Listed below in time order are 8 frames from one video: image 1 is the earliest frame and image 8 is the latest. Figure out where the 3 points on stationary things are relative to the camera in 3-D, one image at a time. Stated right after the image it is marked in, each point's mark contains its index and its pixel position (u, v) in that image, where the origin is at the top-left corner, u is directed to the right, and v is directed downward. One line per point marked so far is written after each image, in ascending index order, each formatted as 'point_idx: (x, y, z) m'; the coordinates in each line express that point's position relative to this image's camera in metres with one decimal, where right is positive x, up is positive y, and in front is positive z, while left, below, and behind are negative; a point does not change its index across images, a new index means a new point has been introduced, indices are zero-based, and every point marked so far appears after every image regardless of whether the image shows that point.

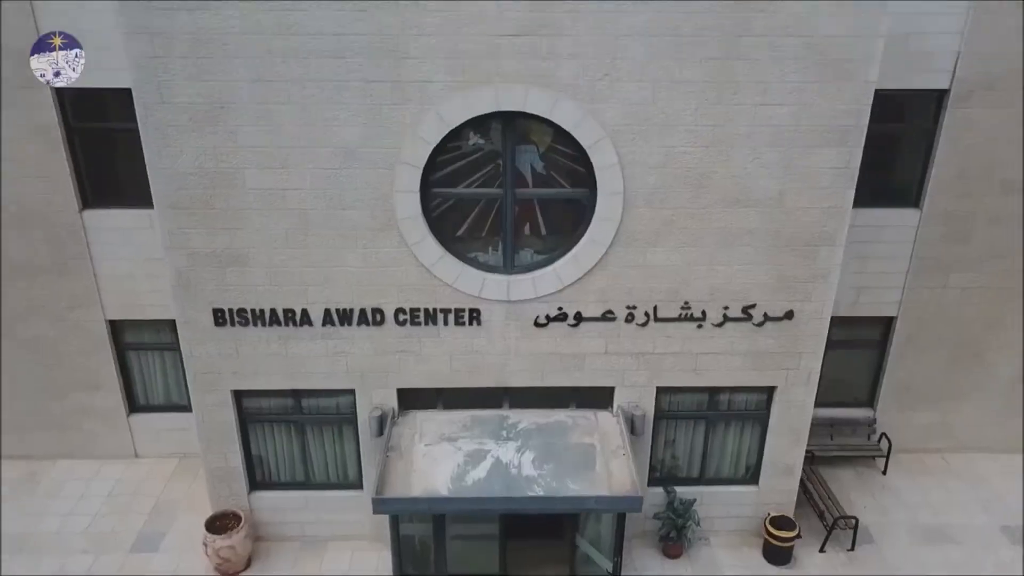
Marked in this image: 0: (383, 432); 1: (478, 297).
0: (-1.1, -1.5, +7.5) m
1: (-0.3, -0.1, +7.0) m
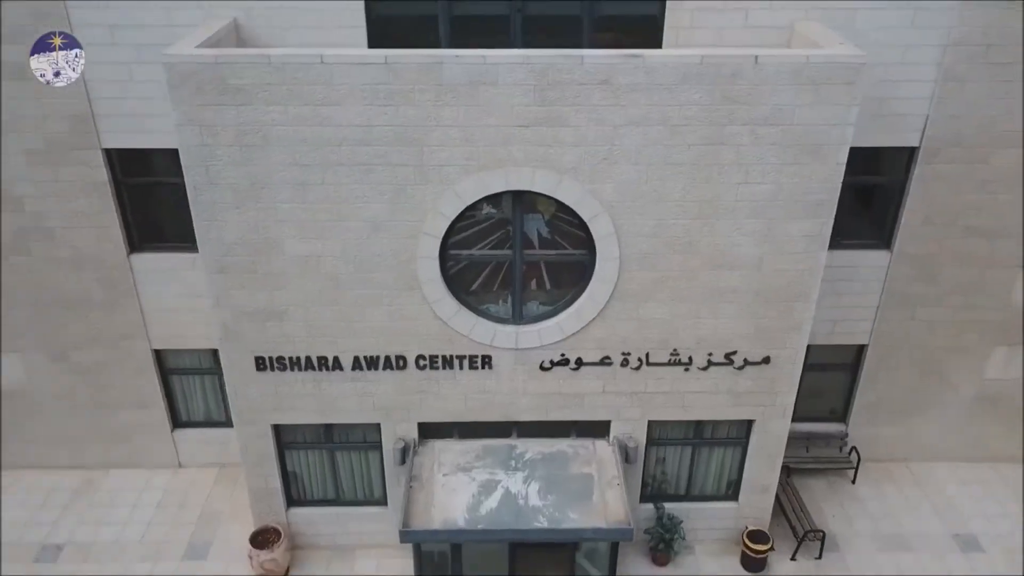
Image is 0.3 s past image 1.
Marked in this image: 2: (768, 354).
0: (-1.0, -1.9, +8.5) m
1: (-0.2, -0.6, +7.9) m
2: (+2.5, -0.6, +8.0) m
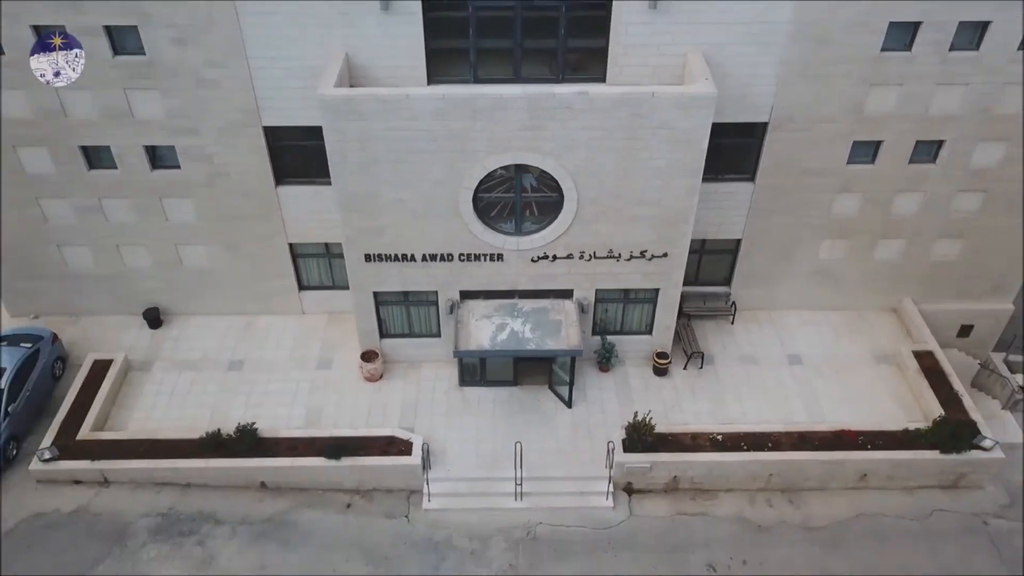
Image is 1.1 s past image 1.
0: (-1.0, -0.5, +14.2) m
1: (-0.2, +0.7, +13.4) m
2: (+2.5, +0.6, +13.4) m
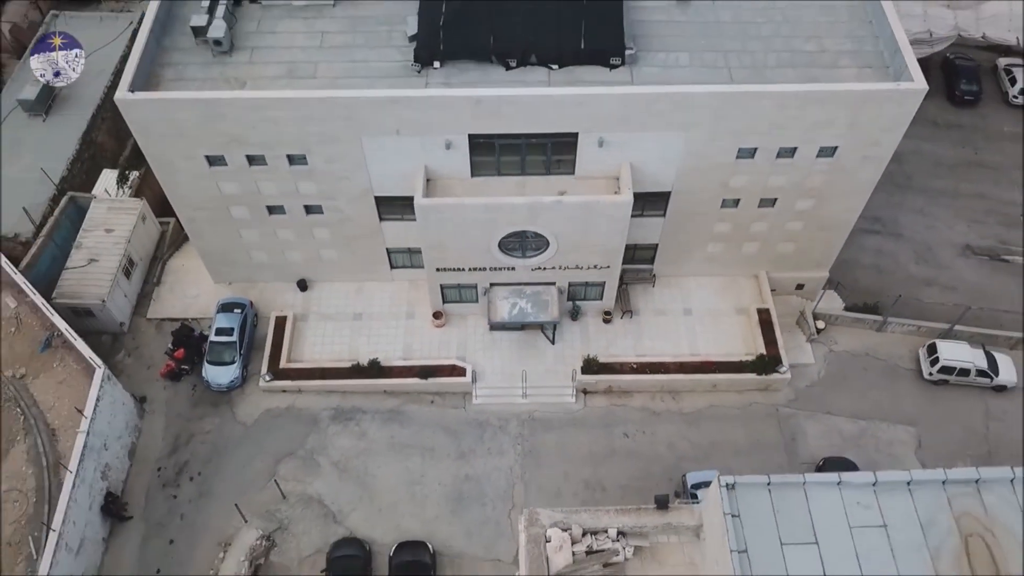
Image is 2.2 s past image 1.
0: (-0.7, -0.2, +24.4) m
1: (+0.1, +0.7, +23.3) m
2: (+2.8, +0.7, +23.3) m
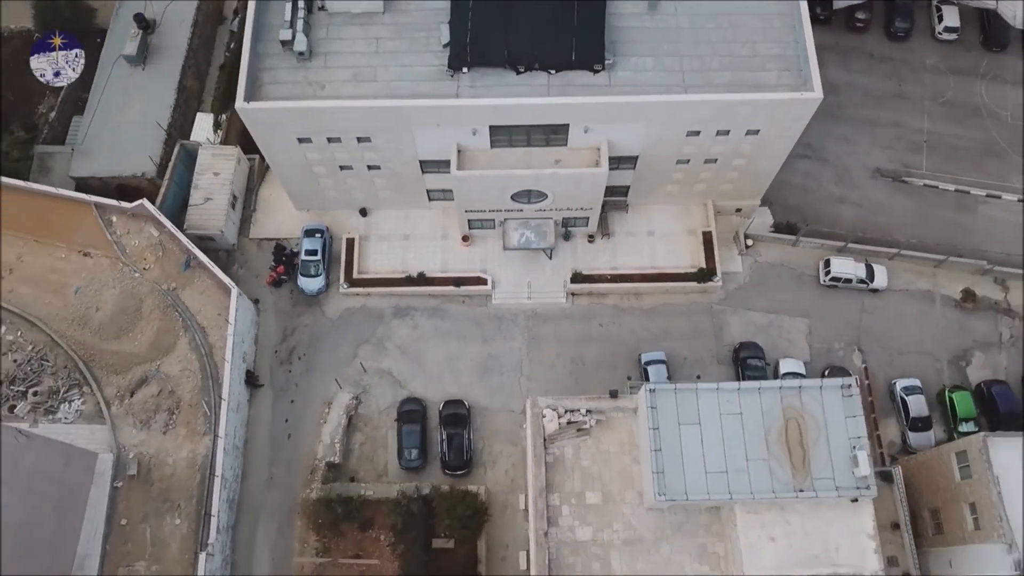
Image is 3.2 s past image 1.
0: (-0.4, +2.6, +33.1) m
1: (+0.4, +3.2, +31.8) m
2: (+3.1, +3.2, +31.8) m
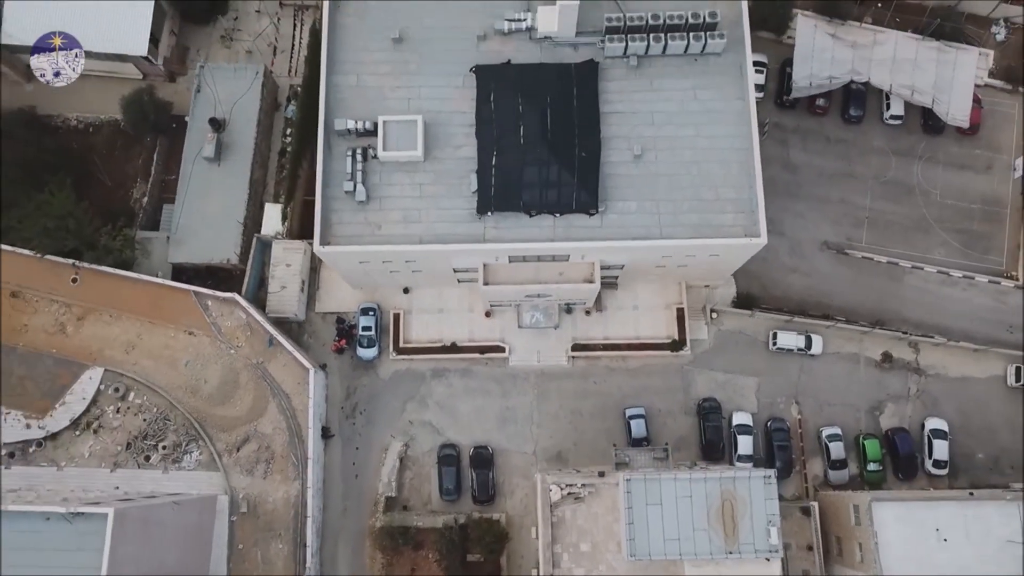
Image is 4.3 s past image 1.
0: (+0.3, -1.0, +41.7) m
1: (+1.1, -0.6, +40.3) m
2: (+3.8, -0.6, +40.4) m
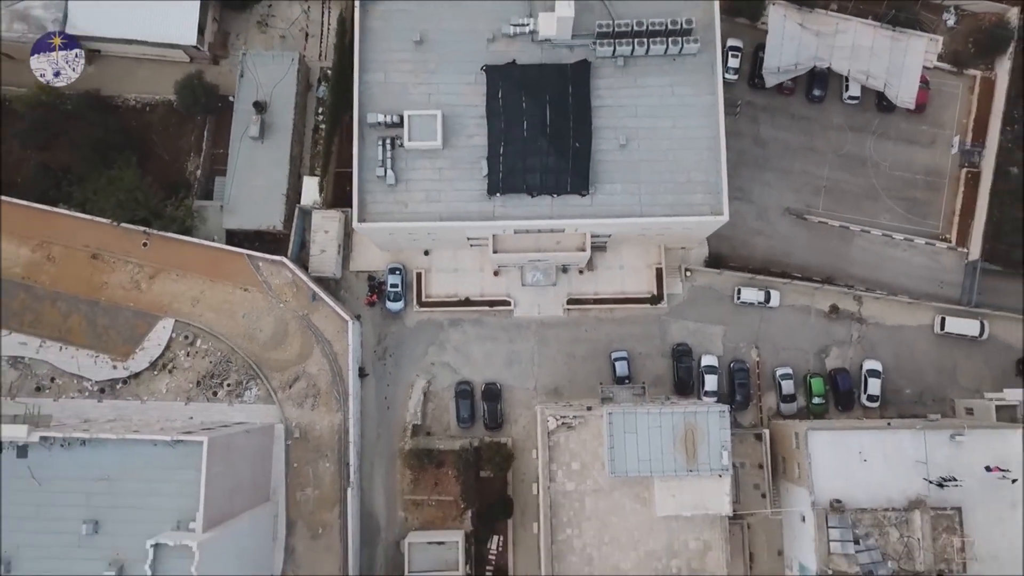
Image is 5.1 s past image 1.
0: (+0.6, +1.2, +49.3) m
1: (+1.4, +1.5, +47.9) m
2: (+4.1, +1.5, +47.9) m
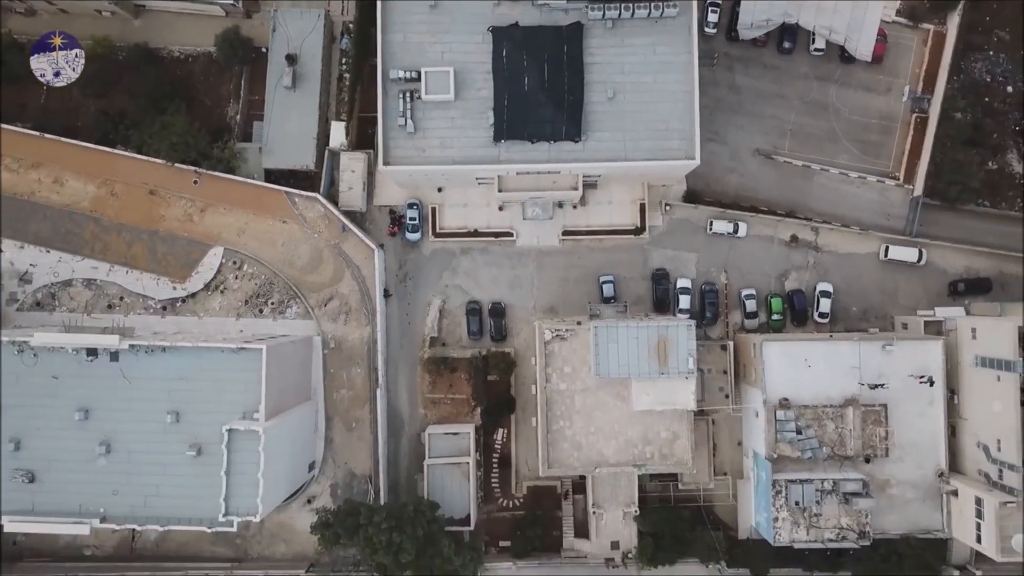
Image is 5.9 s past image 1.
0: (+0.8, +6.0, +57.0) m
1: (+1.5, +6.1, +55.5) m
2: (+4.3, +6.1, +55.5) m
